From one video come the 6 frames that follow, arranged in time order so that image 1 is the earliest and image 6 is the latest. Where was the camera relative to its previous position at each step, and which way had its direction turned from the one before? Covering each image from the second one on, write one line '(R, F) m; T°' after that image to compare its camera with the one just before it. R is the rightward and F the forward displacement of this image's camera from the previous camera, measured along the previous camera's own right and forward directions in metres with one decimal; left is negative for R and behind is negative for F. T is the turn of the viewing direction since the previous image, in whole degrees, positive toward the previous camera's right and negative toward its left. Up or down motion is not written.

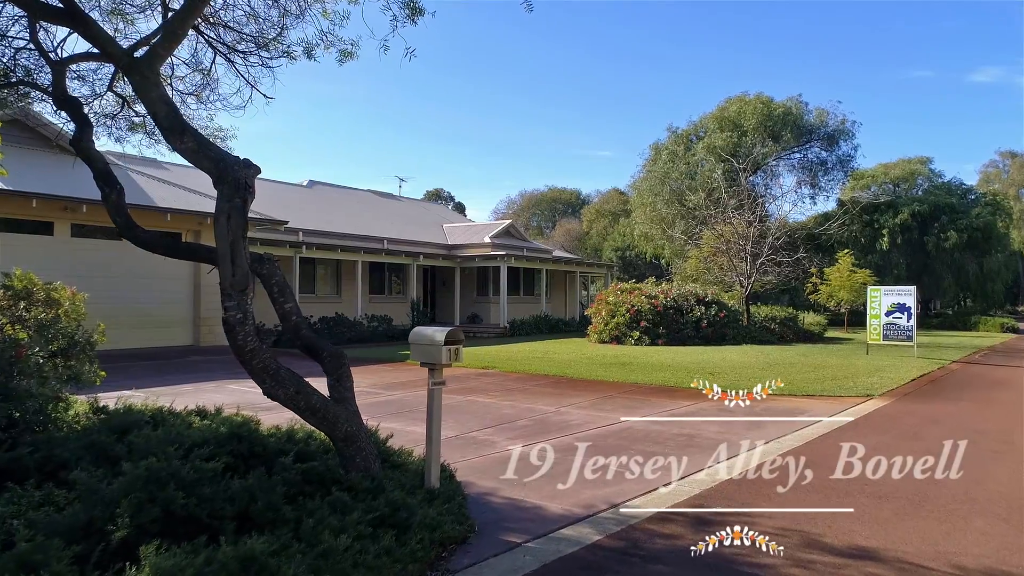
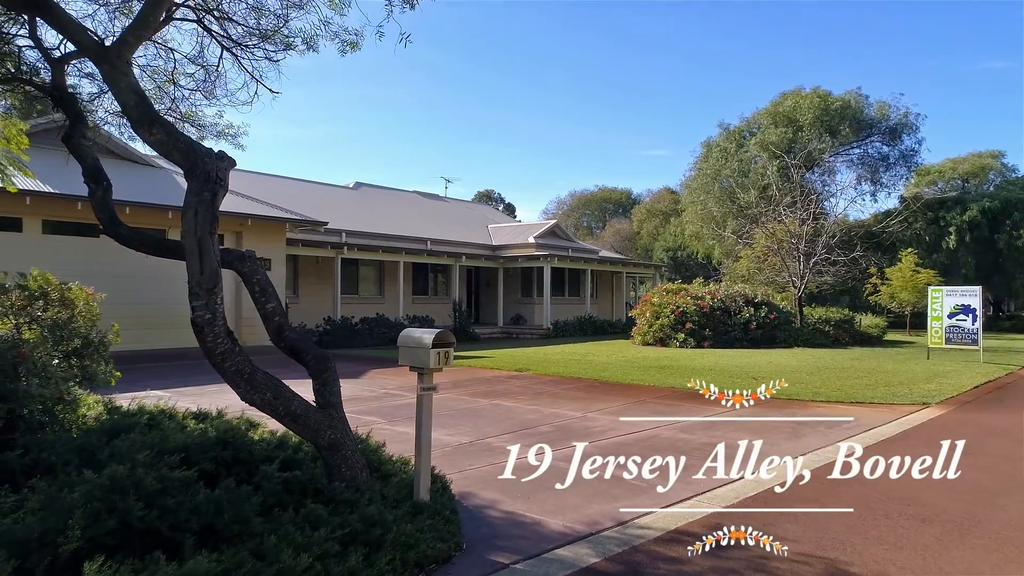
(+0.4, +0.4) m; -4°
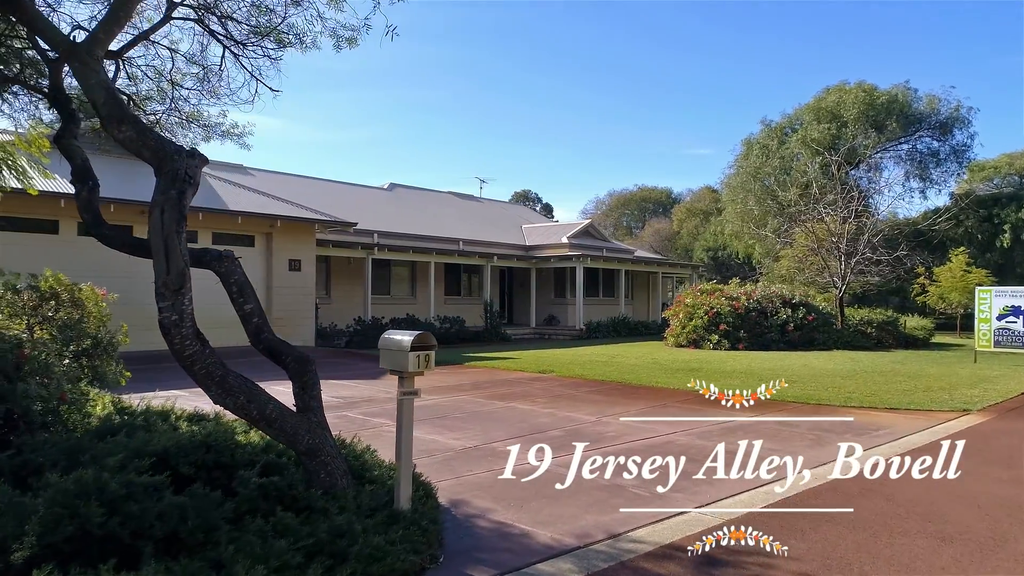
(+0.4, +0.2) m; -3°
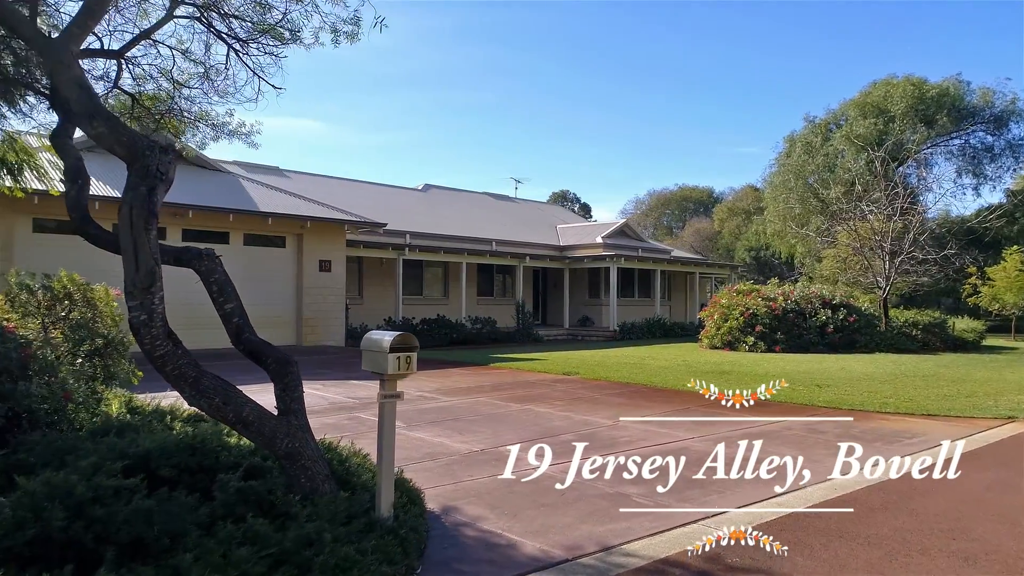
(+0.3, +0.2) m; -3°
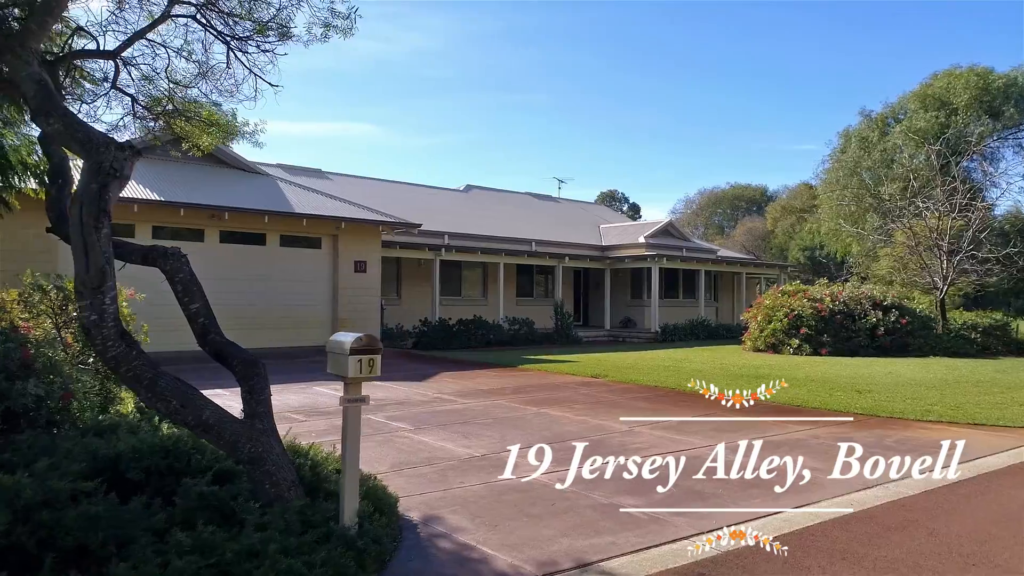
(+0.5, +0.3) m; -4°
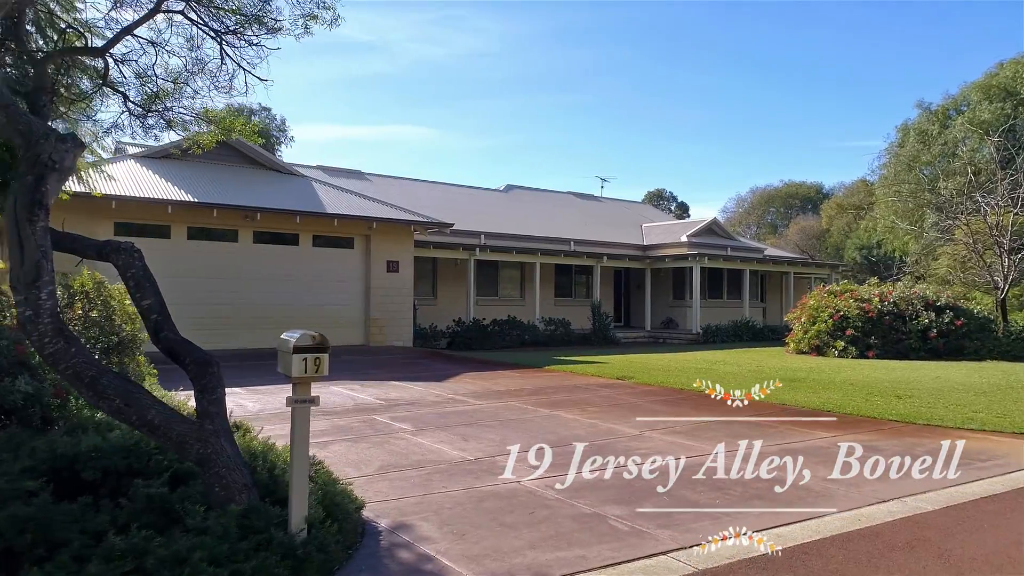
(+0.5, +0.3) m; -4°
